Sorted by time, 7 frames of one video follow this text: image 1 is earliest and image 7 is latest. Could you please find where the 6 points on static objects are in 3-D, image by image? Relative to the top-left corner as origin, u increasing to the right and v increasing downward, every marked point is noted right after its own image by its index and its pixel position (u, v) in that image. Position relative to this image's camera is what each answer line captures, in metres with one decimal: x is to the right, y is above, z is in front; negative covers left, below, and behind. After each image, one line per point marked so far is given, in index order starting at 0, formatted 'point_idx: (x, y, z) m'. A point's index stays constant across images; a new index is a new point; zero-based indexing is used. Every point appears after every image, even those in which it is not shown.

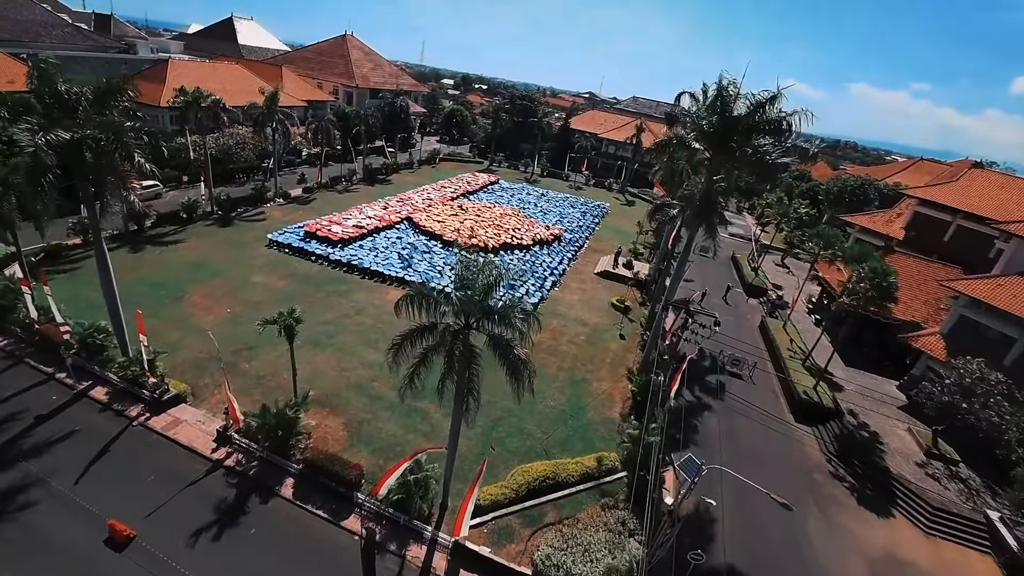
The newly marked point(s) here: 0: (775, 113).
0: (+11.0, +7.3, +18.5) m
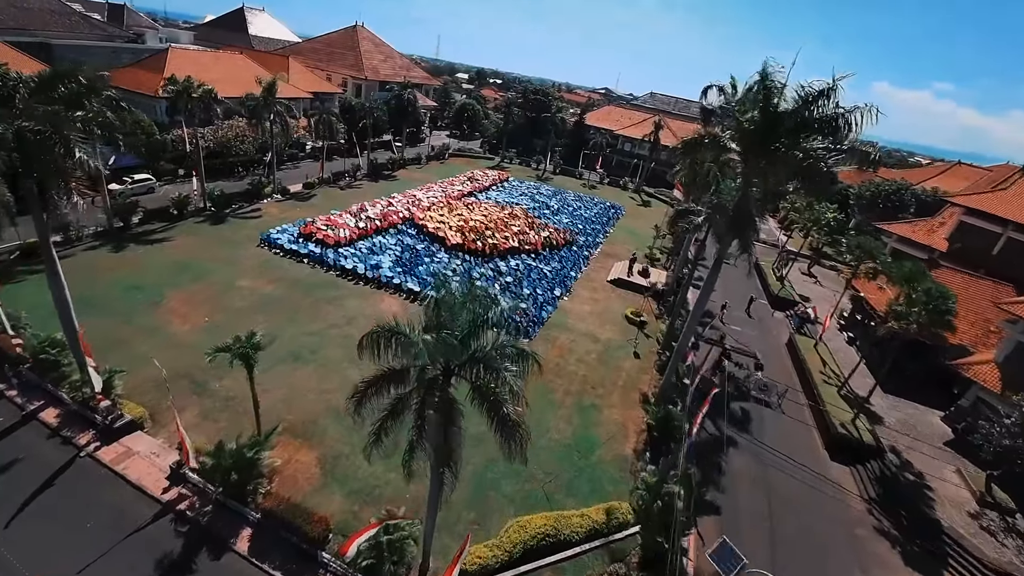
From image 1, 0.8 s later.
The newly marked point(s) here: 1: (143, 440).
0: (+11.1, +6.2, +15.5) m
1: (-14.8, -6.1, +17.9) m
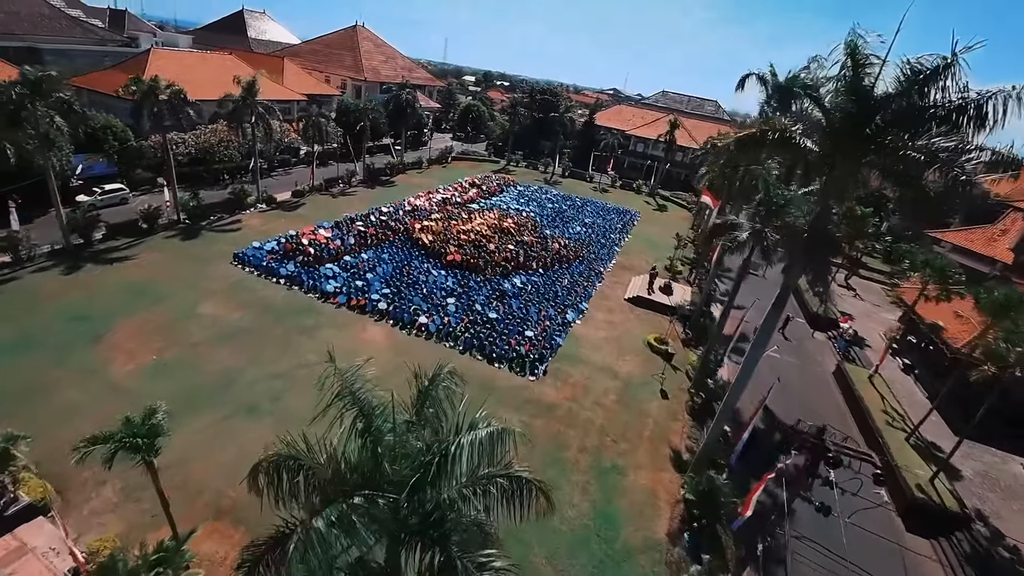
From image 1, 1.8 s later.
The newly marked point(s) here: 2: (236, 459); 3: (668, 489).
0: (+11.0, +4.9, +11.2) m
1: (-14.8, -7.6, +14.0) m
2: (-10.3, -6.4, +16.7) m
3: (+6.3, -8.0, +17.9) m
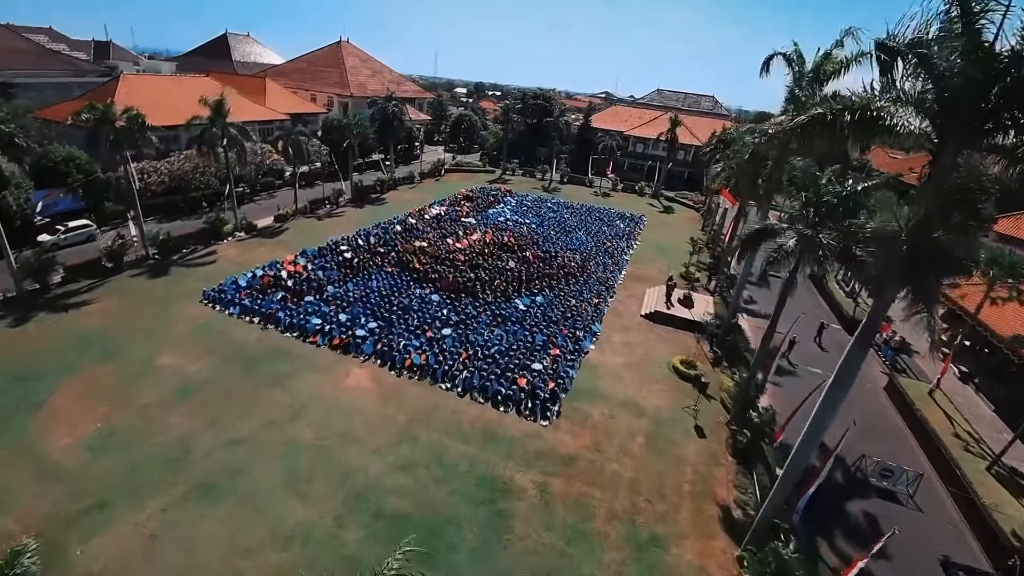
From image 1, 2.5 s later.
0: (+10.8, +4.4, +8.0) m
1: (-14.2, -9.6, +10.7) m
2: (-9.8, -8.2, +13.4) m
3: (+6.8, -8.9, +14.5) m
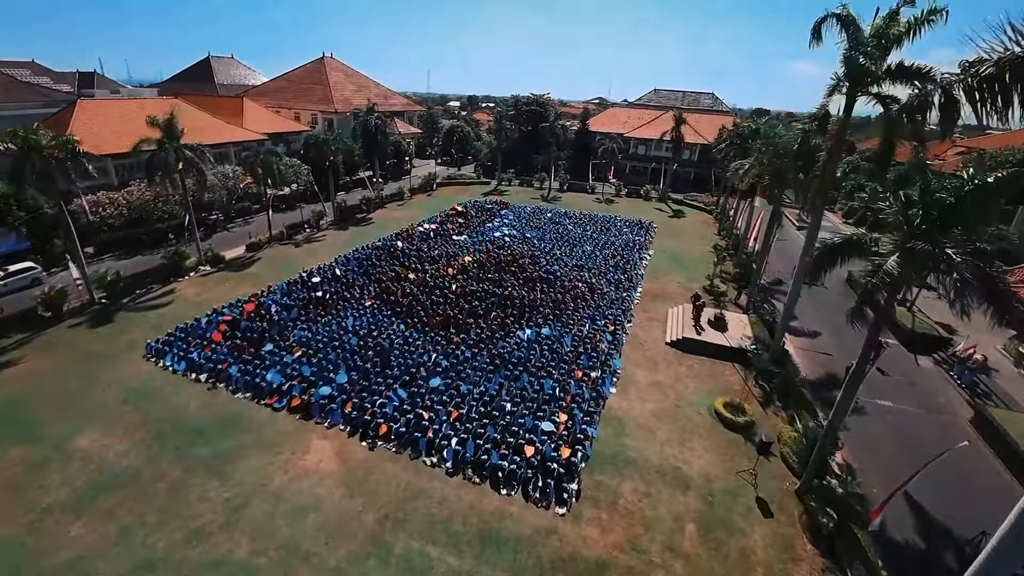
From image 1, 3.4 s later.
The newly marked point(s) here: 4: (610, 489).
0: (+10.3, +3.7, +3.5) m
1: (-13.9, -11.6, +6.2) m
2: (-9.5, -10.0, +8.8) m
3: (+7.1, -9.9, +9.8) m
4: (+3.4, -6.9, +15.4) m
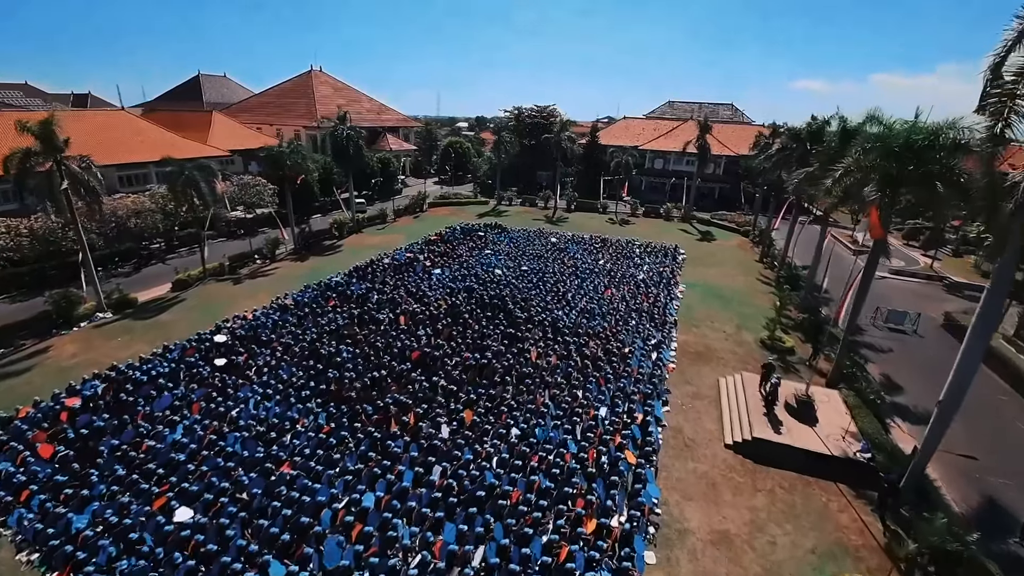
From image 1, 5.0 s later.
0: (+8.9, +2.0, -4.7) m
1: (-15.2, -13.5, -2.1) m
2: (-10.8, -12.0, +0.5) m
3: (+5.9, -11.9, +1.0) m
4: (+2.3, -9.1, +6.9) m
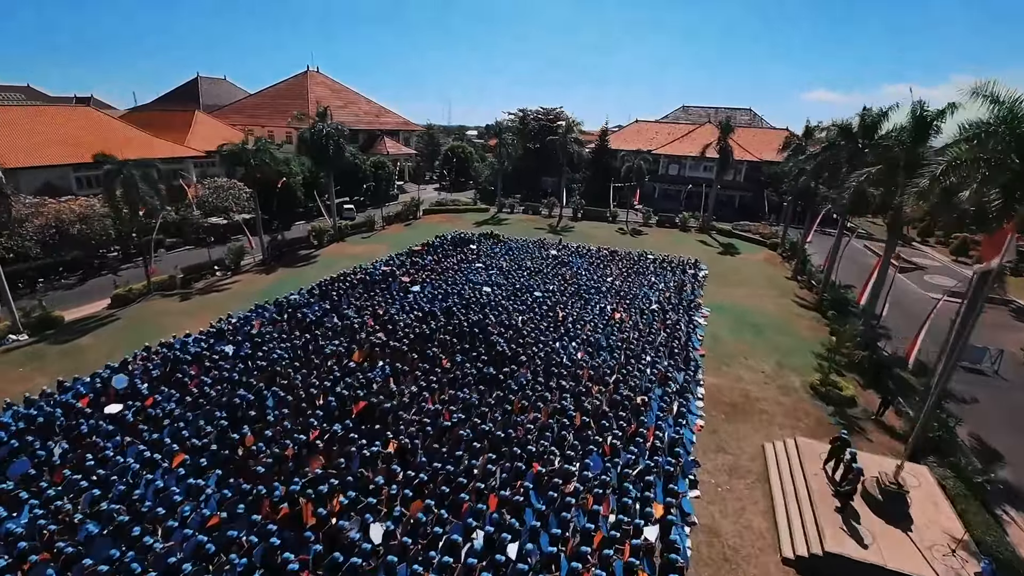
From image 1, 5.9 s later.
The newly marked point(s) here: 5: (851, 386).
0: (+7.7, +1.3, -9.4) m
1: (-16.6, -14.0, -6.5) m
2: (-12.1, -12.6, -3.9) m
3: (+4.6, -12.7, -3.8) m
4: (+1.2, -9.9, +2.2) m
5: (+13.6, -3.9, +18.0) m
